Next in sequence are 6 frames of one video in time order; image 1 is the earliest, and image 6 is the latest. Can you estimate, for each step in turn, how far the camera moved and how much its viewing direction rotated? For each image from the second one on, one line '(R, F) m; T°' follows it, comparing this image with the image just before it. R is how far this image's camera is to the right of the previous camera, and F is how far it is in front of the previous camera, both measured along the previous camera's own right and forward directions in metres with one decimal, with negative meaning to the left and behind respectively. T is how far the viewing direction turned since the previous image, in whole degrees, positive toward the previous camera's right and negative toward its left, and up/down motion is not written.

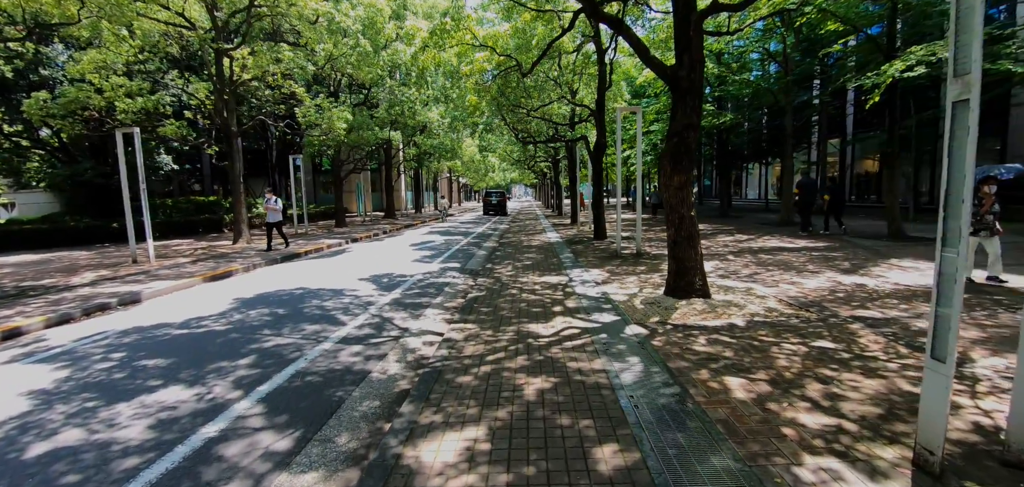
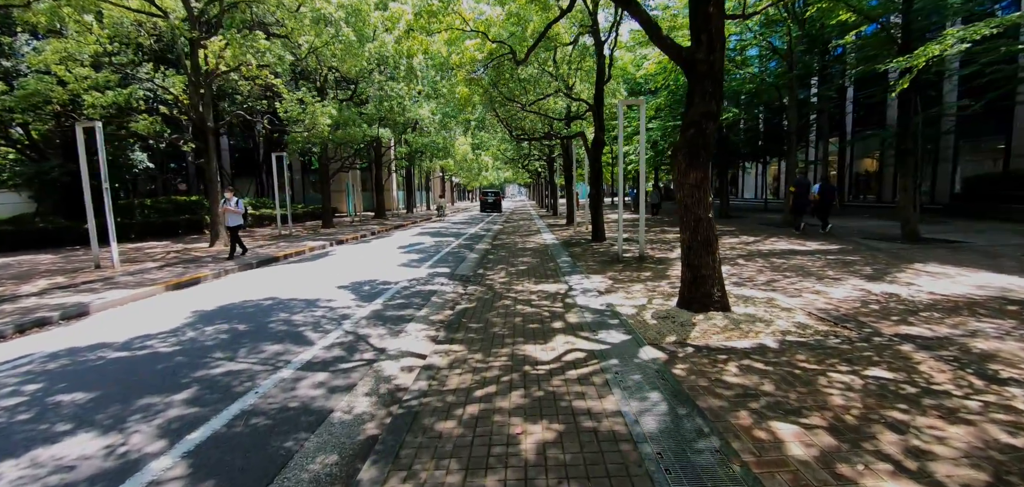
(0.0, +0.8) m; +1°
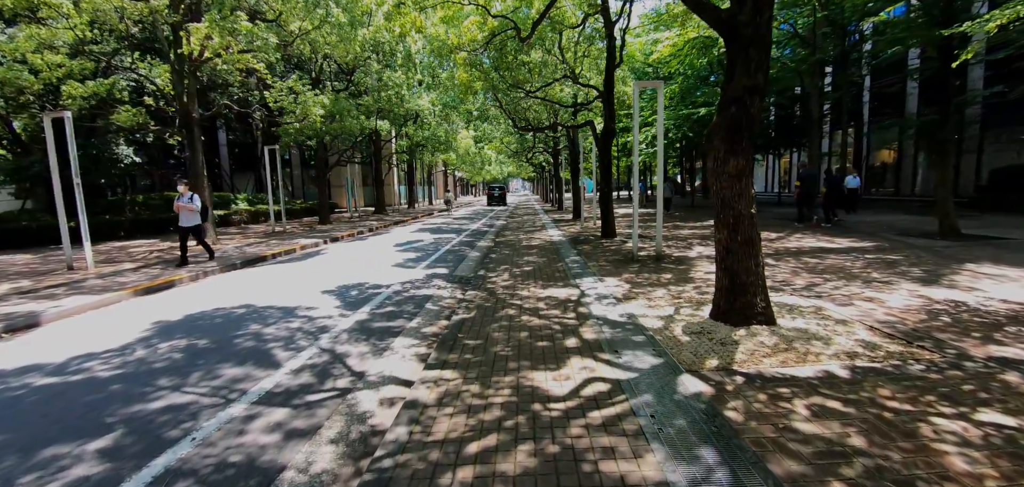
(0.0, +0.9) m; 0°
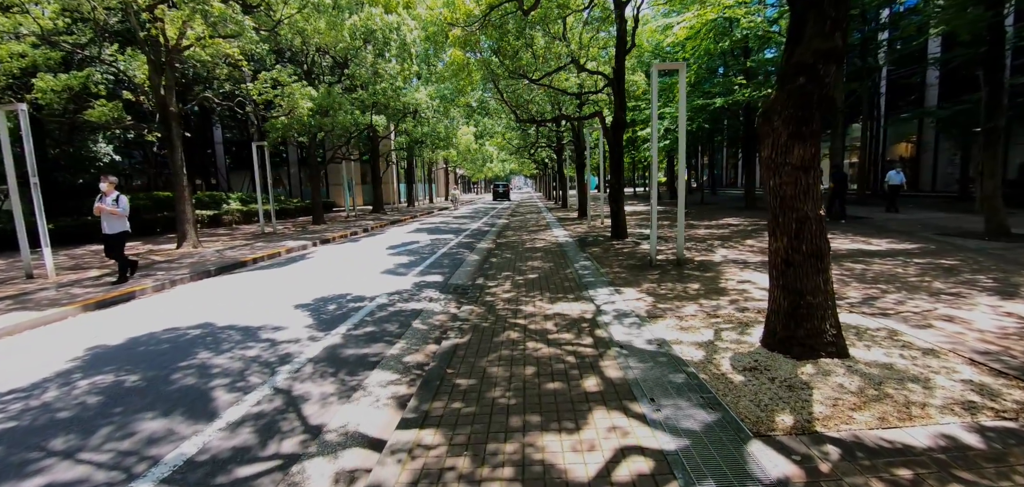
(0.0, +1.0) m; 0°
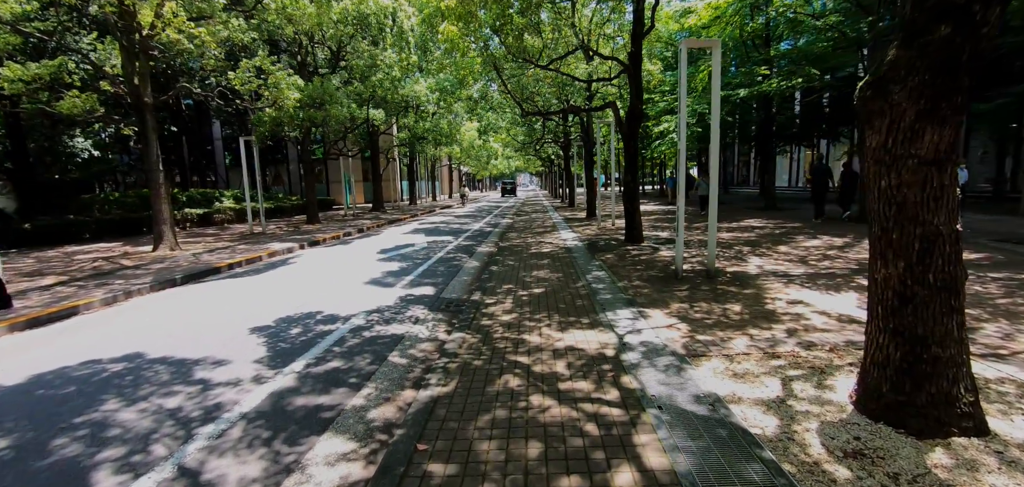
(0.0, +1.1) m; -1°
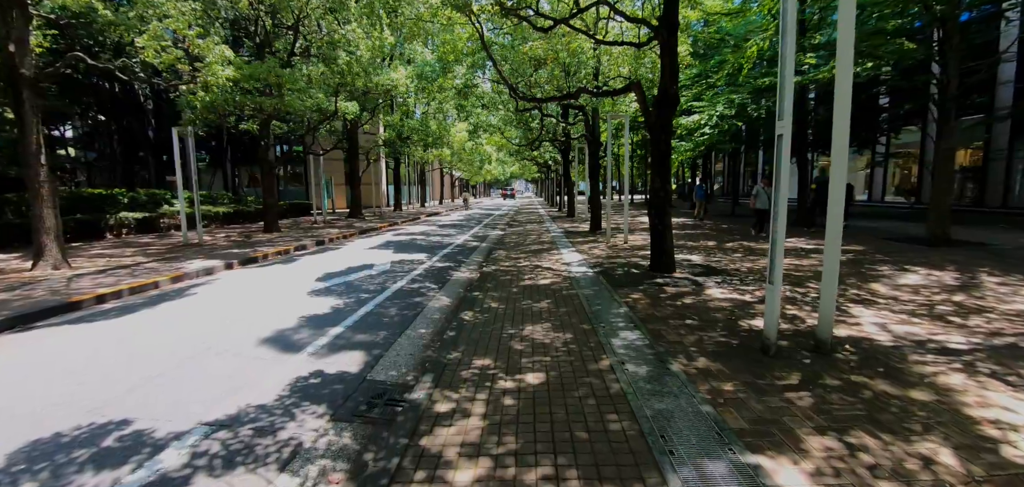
(+0.1, +2.8) m; +1°
